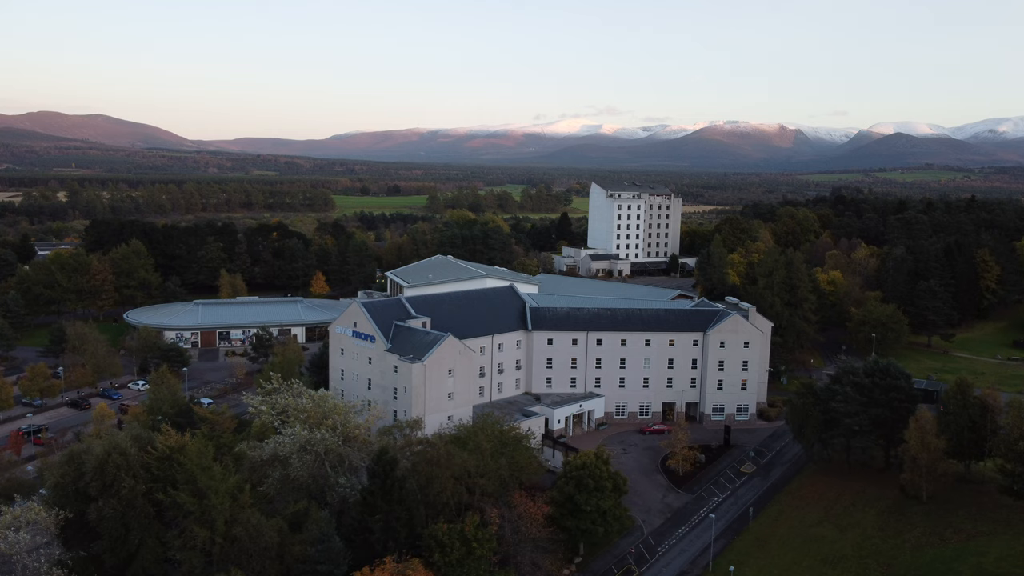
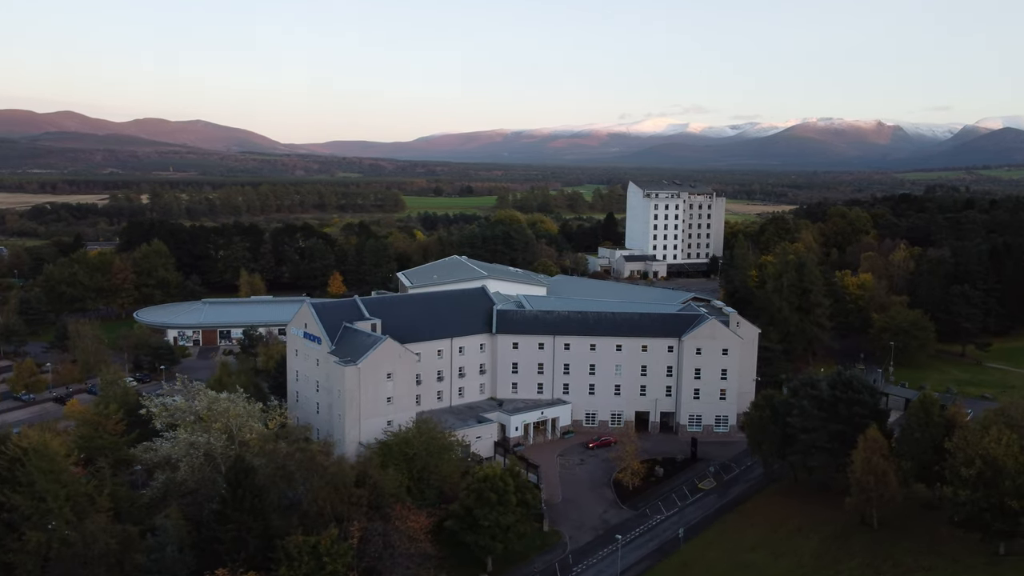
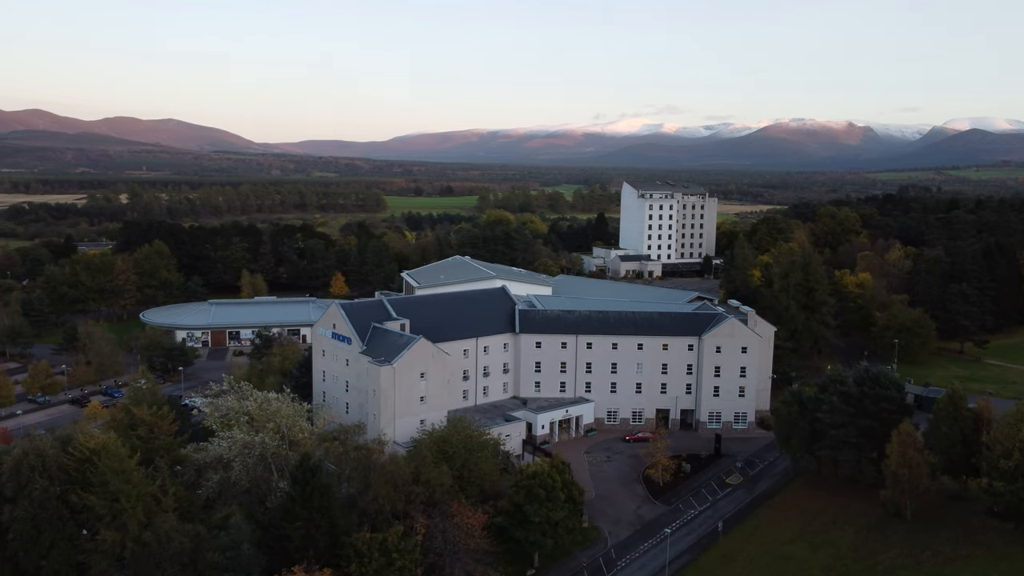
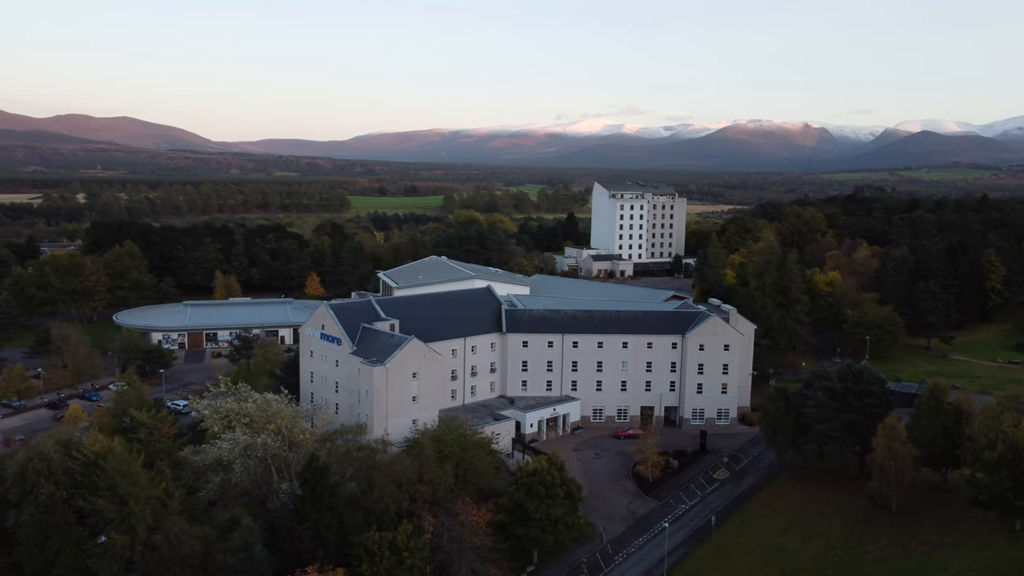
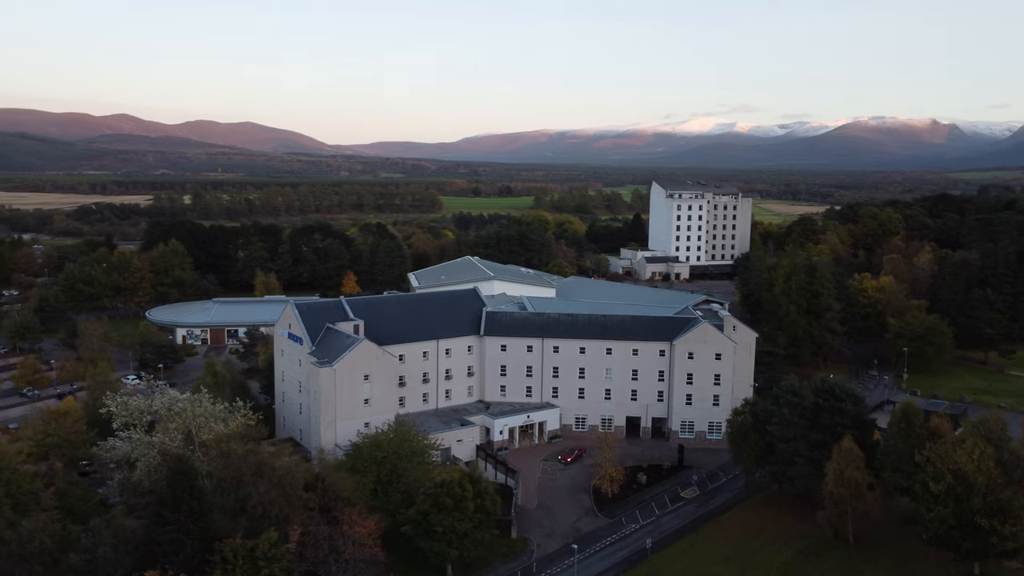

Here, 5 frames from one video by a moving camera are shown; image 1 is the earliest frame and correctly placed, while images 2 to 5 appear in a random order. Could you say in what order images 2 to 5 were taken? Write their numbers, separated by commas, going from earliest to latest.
4, 3, 2, 5
